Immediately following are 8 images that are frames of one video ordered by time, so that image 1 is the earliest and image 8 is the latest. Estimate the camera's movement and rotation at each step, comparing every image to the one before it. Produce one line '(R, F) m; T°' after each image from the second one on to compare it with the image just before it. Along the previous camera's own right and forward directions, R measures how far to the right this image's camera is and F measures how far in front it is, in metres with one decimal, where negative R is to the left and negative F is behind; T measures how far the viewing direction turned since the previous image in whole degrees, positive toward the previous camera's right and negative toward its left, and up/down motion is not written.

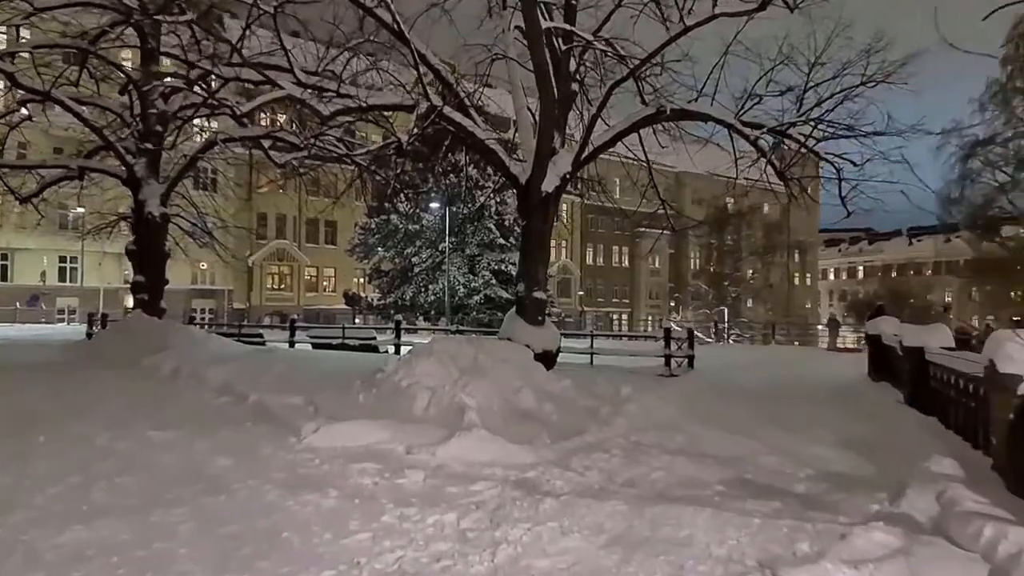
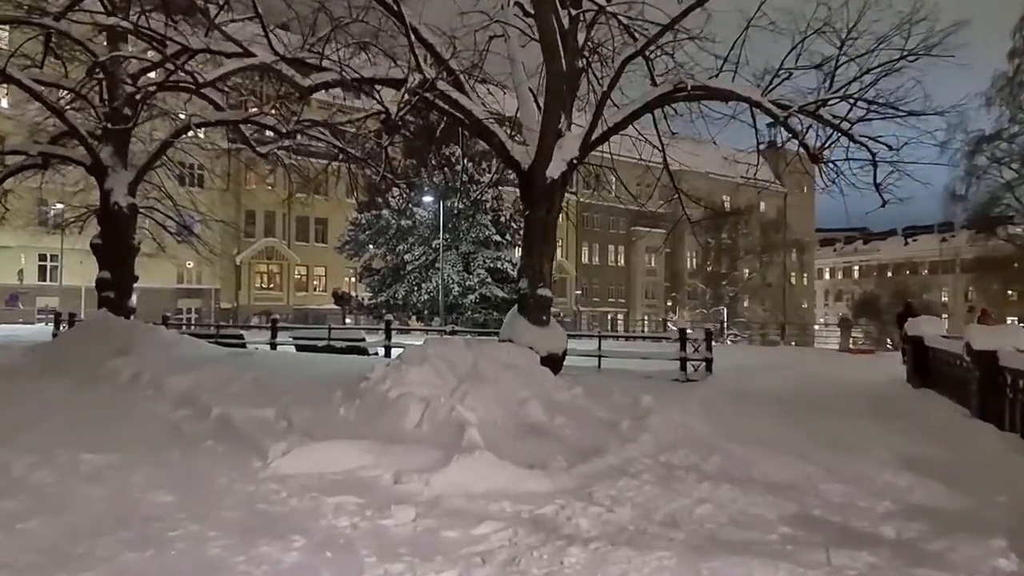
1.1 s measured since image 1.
(-0.2, +1.4) m; +1°
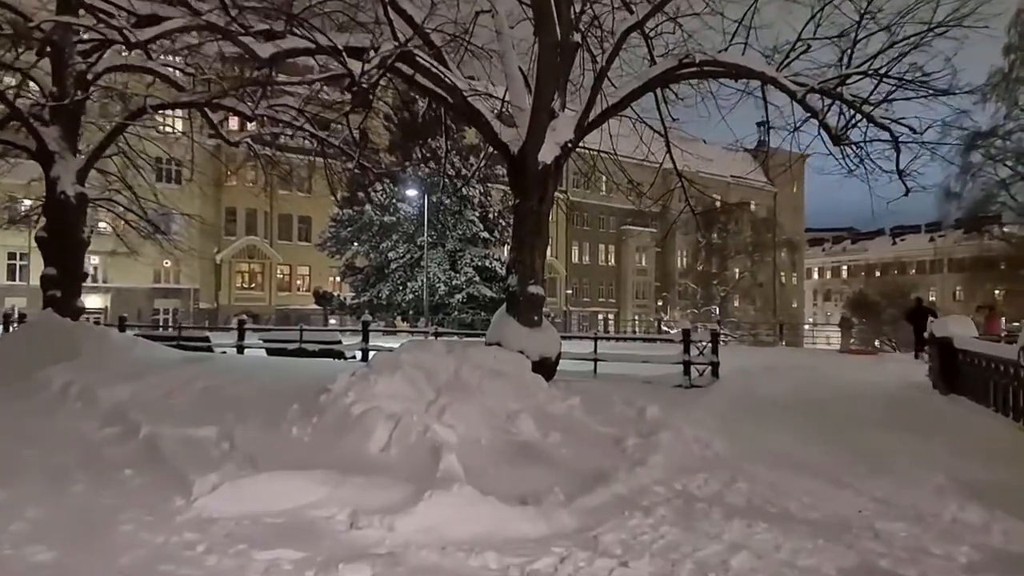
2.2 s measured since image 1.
(0.0, +1.3) m; +1°
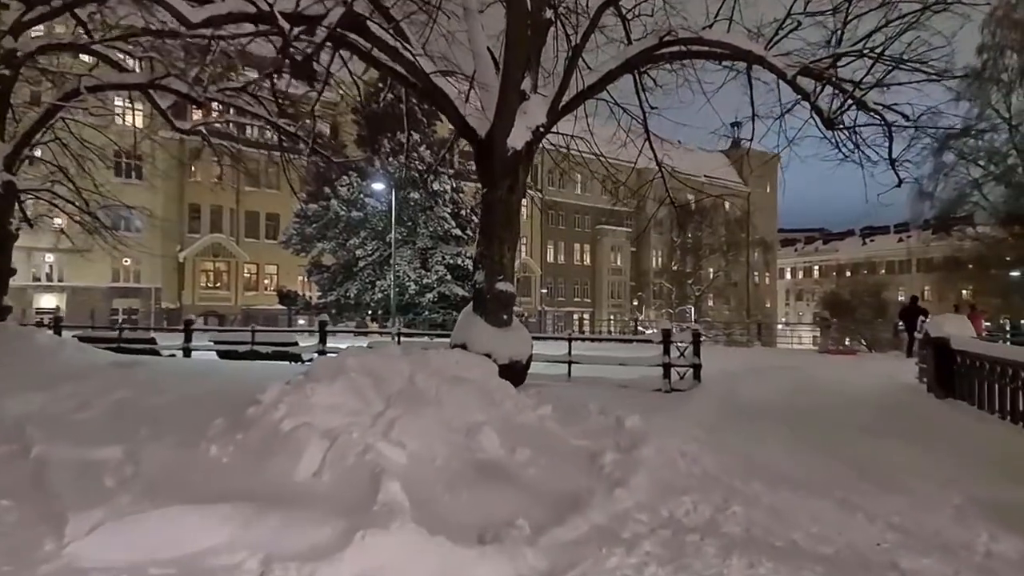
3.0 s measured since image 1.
(+0.1, +1.0) m; +2°
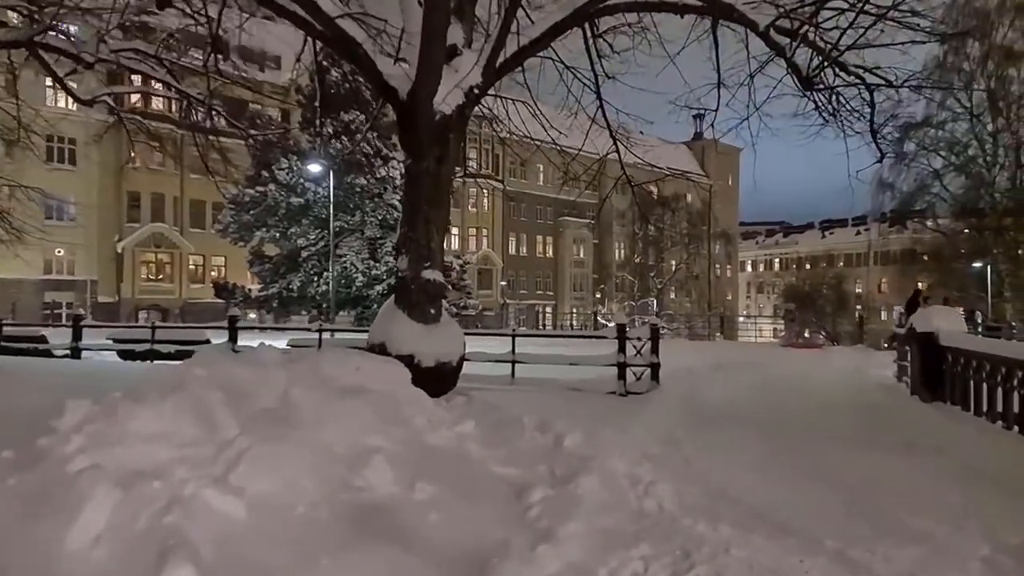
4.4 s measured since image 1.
(+0.5, +1.6) m; +3°
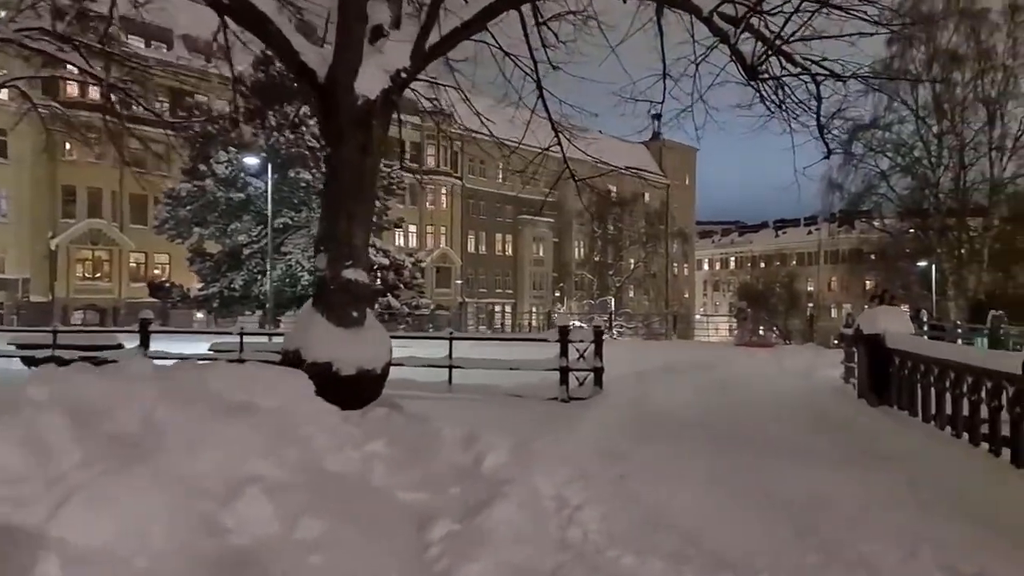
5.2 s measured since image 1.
(+0.4, +0.7) m; +3°
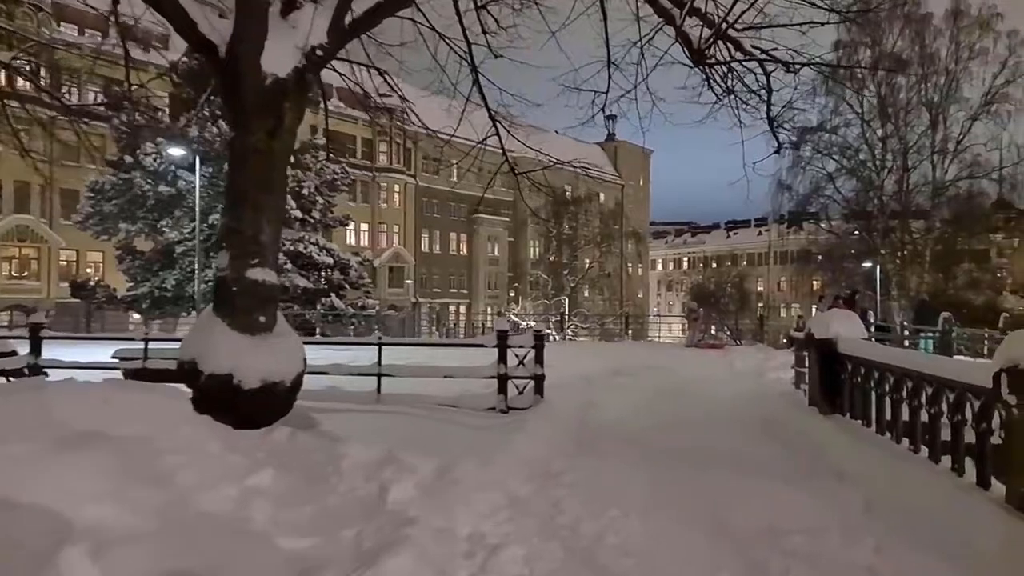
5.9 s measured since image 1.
(+0.3, +0.8) m; +4°
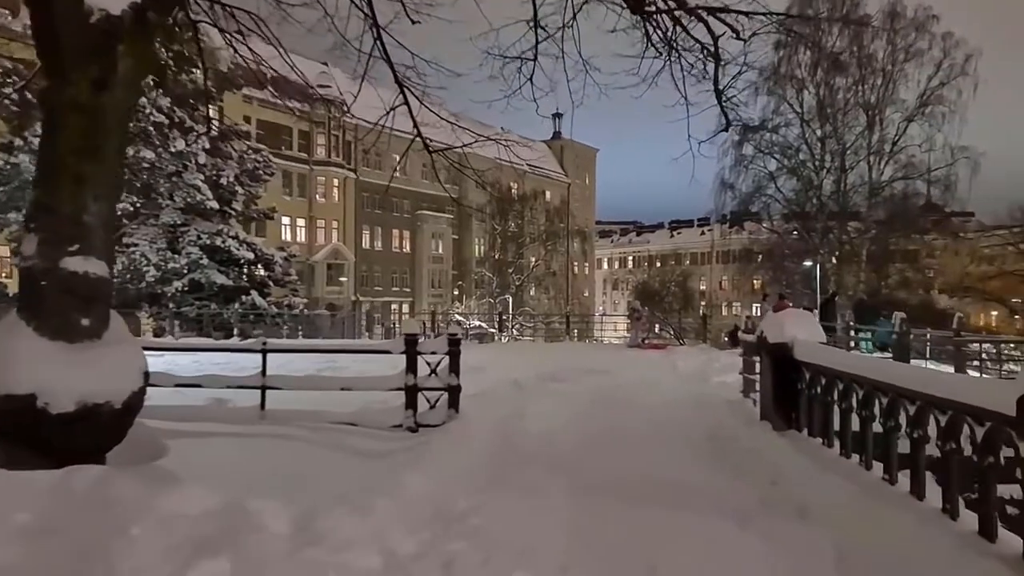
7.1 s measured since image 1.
(+0.5, +1.4) m; +4°
